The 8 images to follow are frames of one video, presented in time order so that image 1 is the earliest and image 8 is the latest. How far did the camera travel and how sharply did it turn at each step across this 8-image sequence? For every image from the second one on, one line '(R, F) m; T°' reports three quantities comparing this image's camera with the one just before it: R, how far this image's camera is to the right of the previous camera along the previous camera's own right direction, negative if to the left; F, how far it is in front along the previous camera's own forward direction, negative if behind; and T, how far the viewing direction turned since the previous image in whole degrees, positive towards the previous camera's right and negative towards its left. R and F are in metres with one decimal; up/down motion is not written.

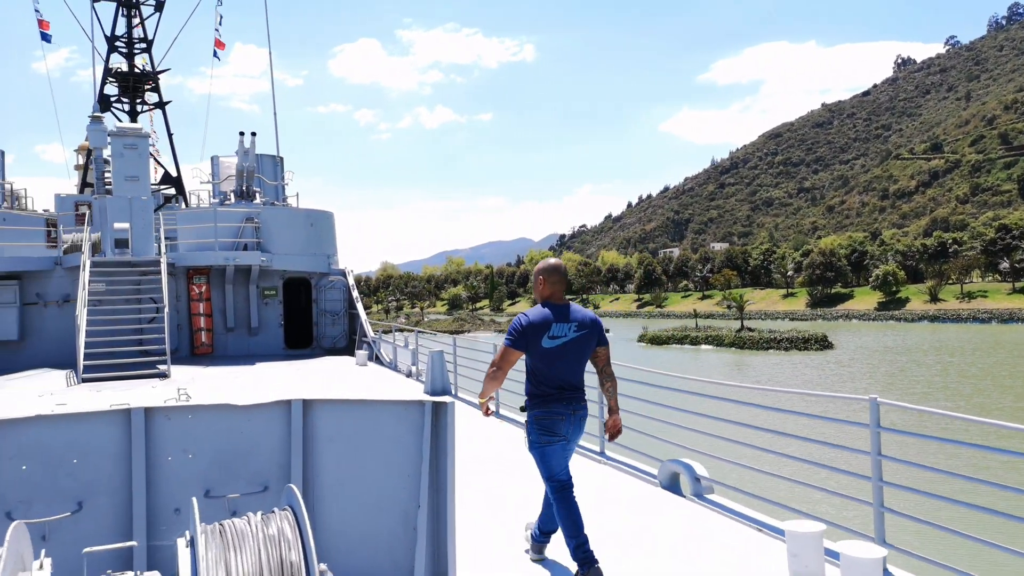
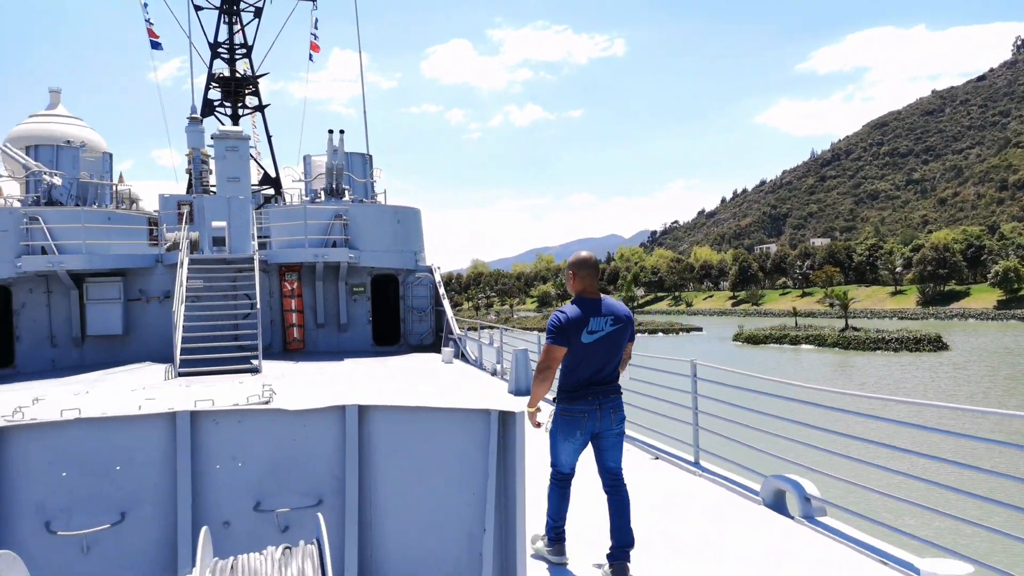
(0.0, +0.4) m; -7°
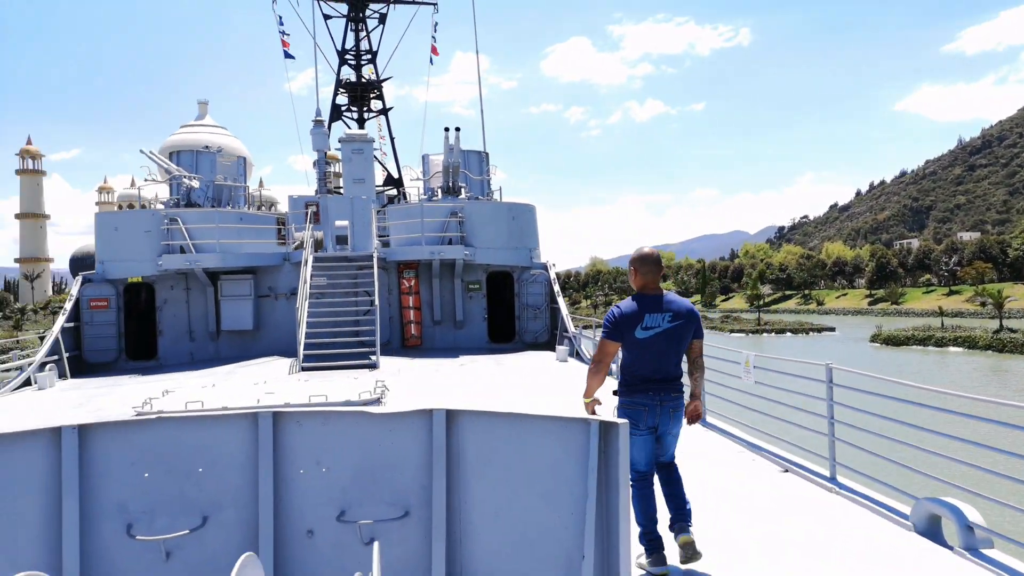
(0.0, +0.3) m; -10°
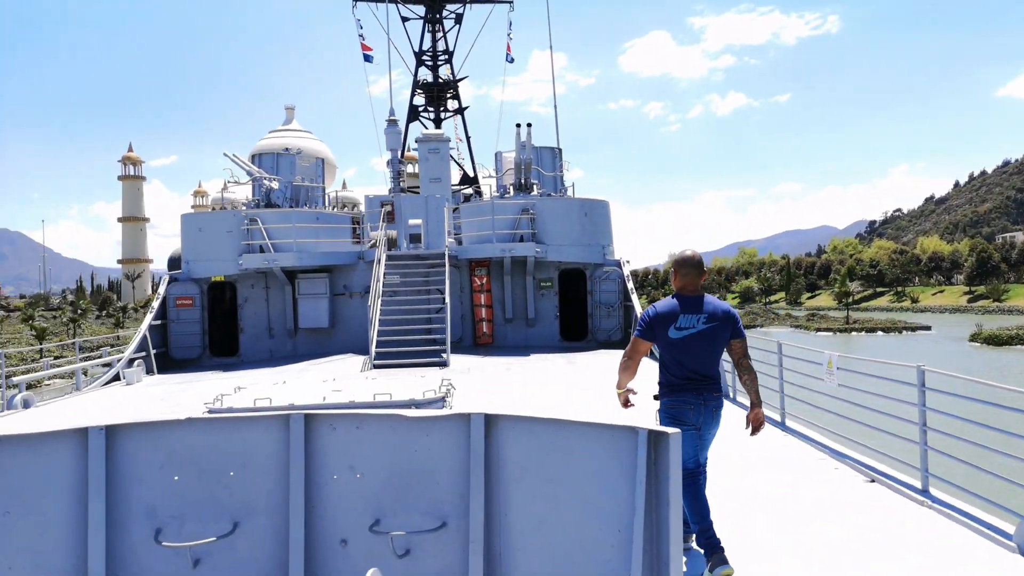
(+0.1, +0.2) m; -6°
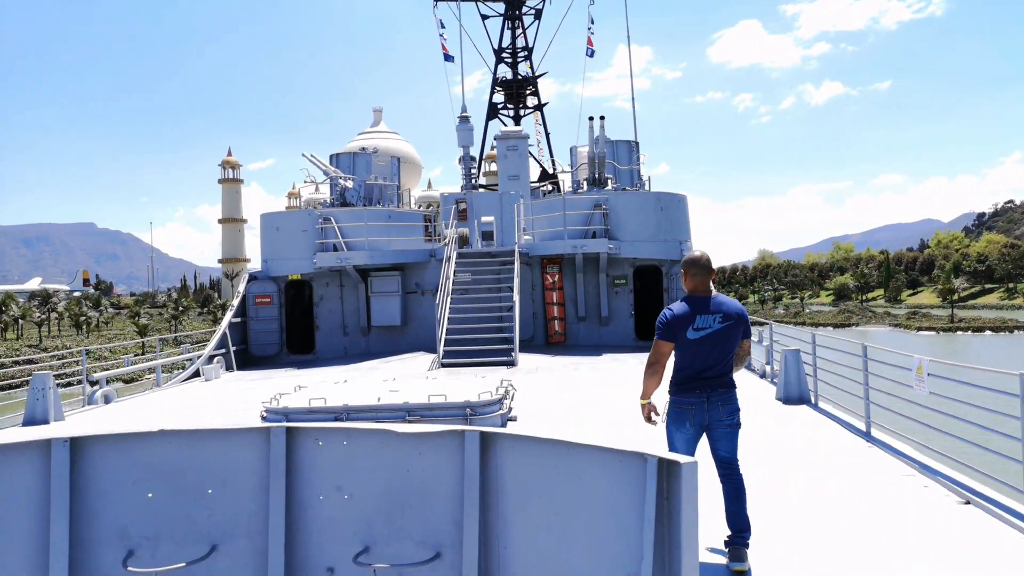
(+0.2, +0.3) m; -7°
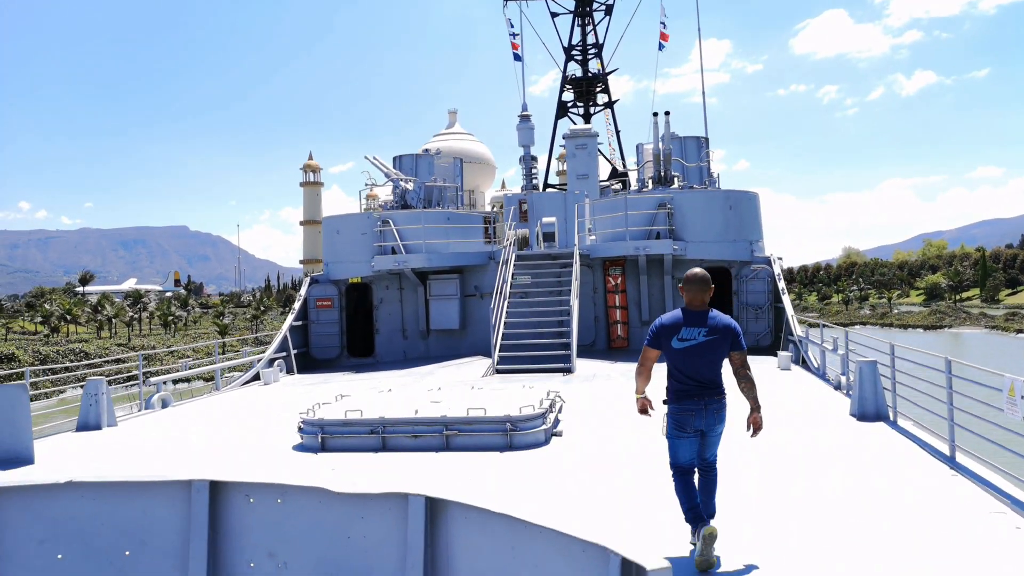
(+0.2, +0.4) m; -6°
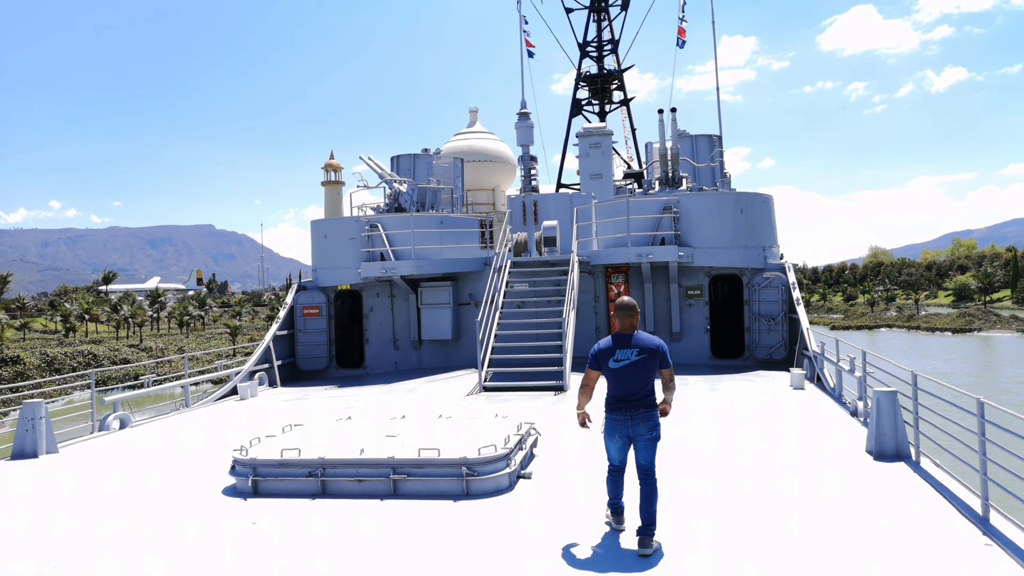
(+0.4, +0.8) m; -2°
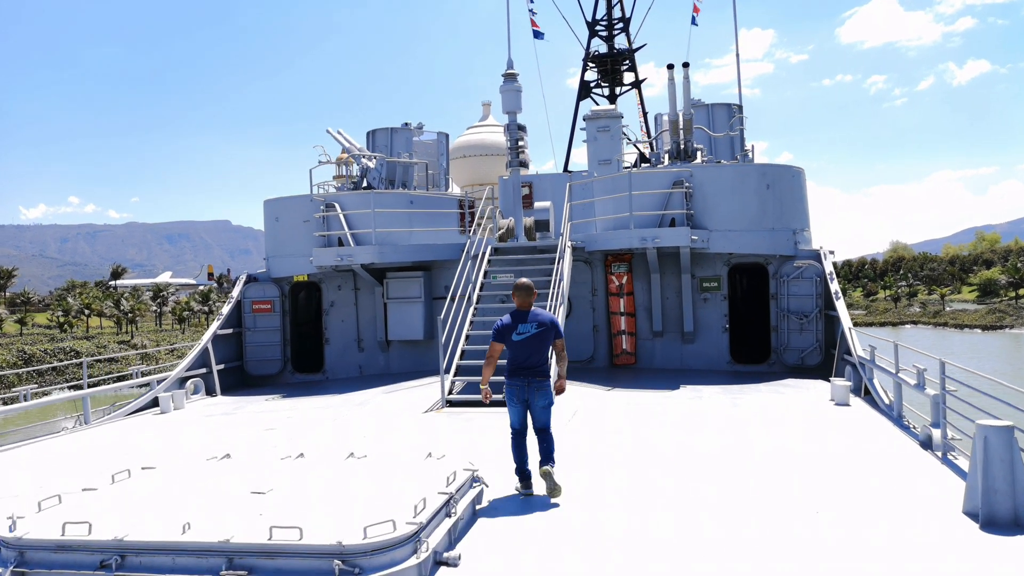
(+0.5, +1.9) m; -1°
